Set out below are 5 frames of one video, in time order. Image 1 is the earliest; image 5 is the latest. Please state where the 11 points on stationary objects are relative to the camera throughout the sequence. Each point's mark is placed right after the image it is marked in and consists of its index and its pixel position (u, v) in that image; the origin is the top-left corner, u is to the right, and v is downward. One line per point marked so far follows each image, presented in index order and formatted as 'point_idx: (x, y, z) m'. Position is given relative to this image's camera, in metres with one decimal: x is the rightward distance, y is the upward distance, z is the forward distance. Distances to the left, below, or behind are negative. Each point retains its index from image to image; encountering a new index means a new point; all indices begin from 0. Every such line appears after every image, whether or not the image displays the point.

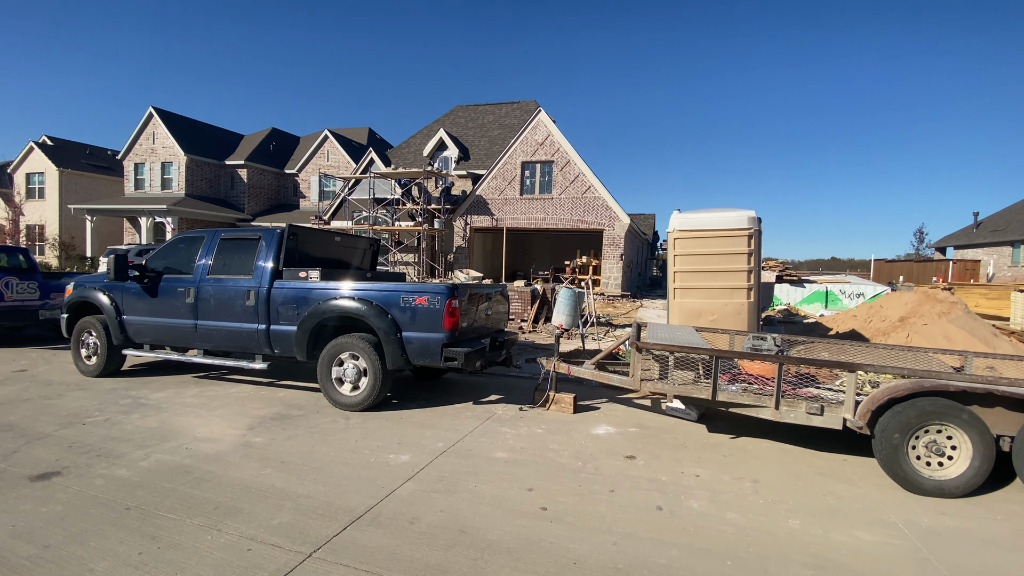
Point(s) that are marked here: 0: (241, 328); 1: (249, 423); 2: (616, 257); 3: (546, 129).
0: (-3.3, -0.5, +5.9) m
1: (-2.7, -1.4, +4.9) m
2: (+3.6, +1.1, +16.7) m
3: (+1.2, +5.8, +17.4) m
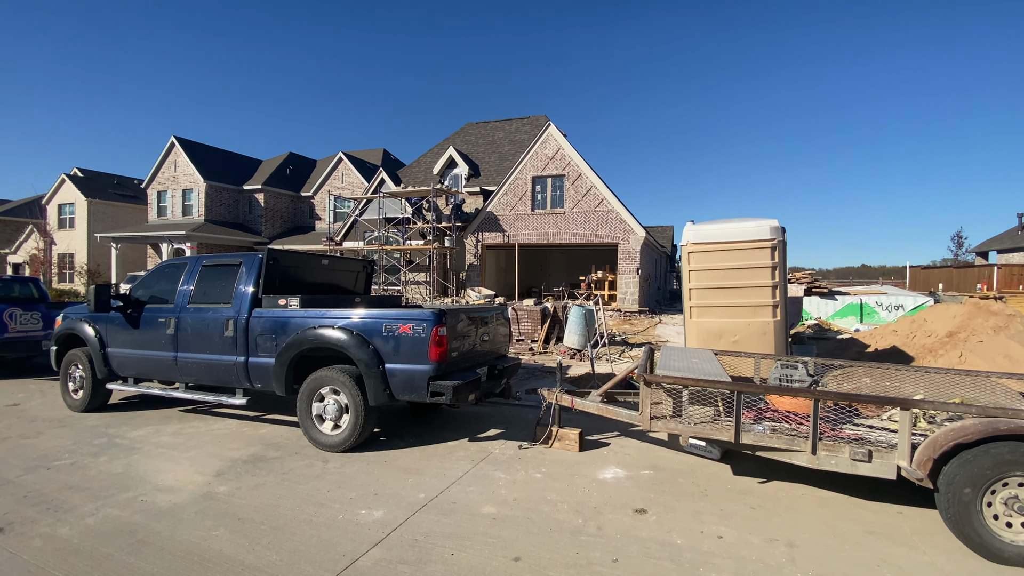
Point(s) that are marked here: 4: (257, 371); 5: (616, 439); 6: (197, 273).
0: (-3.4, -0.8, +5.5) m
1: (-2.8, -1.7, +4.5) m
2: (+4.1, +0.6, +16.1) m
3: (+1.6, +5.2, +17.0) m
4: (-2.8, -0.9, +5.2) m
5: (+1.1, -1.6, +5.1) m
6: (-3.9, +0.2, +5.9) m
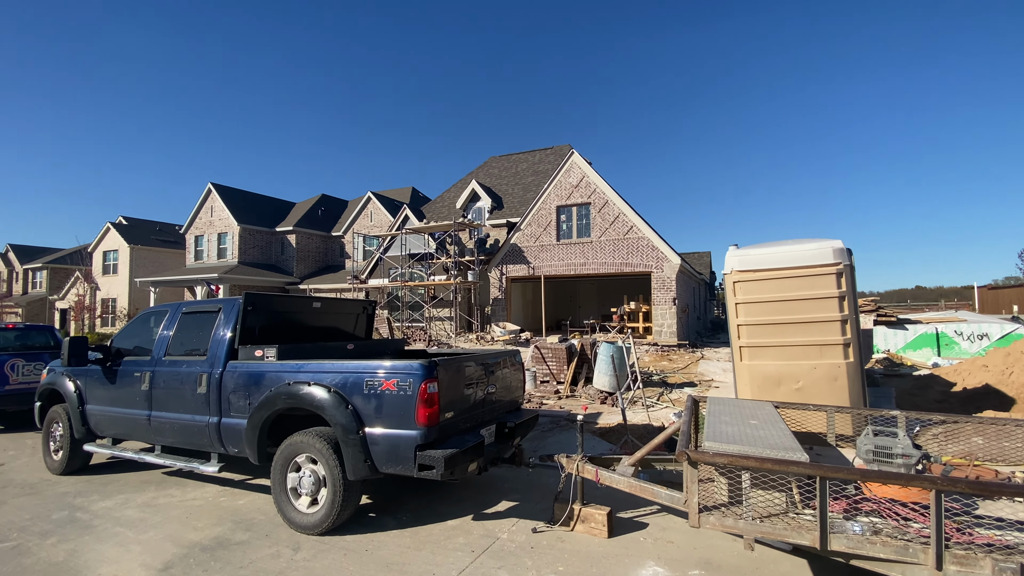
0: (-3.2, -1.3, +4.8) m
1: (-2.7, -2.1, +3.8) m
2: (+4.9, -0.4, +14.9) m
3: (+2.4, +4.0, +16.3) m
4: (-2.7, -1.4, +4.5) m
5: (+1.2, -1.9, +4.0) m
6: (-3.8, -0.4, +5.3) m
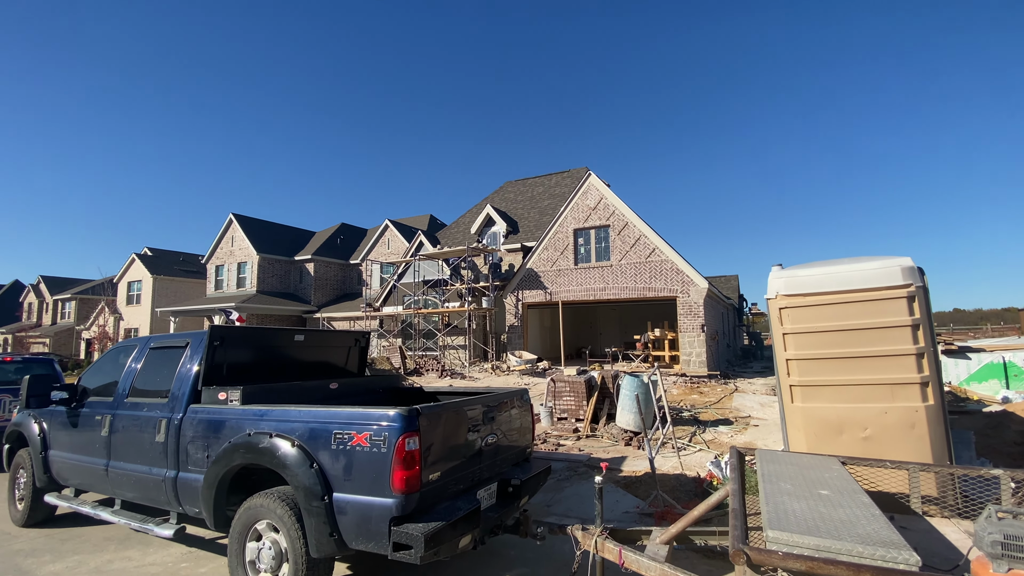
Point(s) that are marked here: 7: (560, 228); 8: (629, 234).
0: (-3.2, -1.6, +4.2) m
1: (-2.7, -2.3, +3.1) m
2: (+5.4, -1.2, +14.0) m
3: (+2.9, +3.2, +15.7) m
4: (-2.7, -1.6, +3.9) m
5: (+1.2, -2.1, +3.2) m
6: (-3.7, -0.7, +4.8) m
7: (+1.7, +2.1, +16.3) m
8: (+3.7, +1.7, +15.1) m
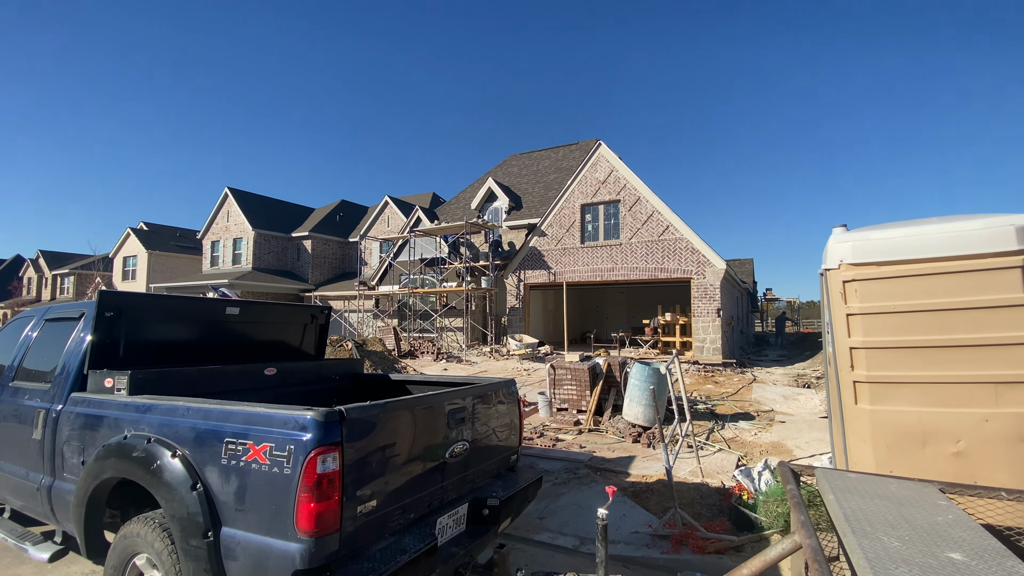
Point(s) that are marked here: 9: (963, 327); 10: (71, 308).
0: (-3.3, -1.3, +3.3) m
1: (-2.8, -2.1, +2.2) m
2: (+5.4, -0.7, +12.9) m
3: (+3.0, +3.8, +14.6) m
4: (-2.8, -1.4, +3.0) m
5: (+1.1, -1.9, +2.2) m
6: (-3.8, -0.4, +3.9) m
7: (+1.7, +2.7, +15.2) m
8: (+3.8, +2.3, +14.0) m
9: (+2.9, -0.3, +3.0) m
10: (-3.3, -0.2, +3.6) m
